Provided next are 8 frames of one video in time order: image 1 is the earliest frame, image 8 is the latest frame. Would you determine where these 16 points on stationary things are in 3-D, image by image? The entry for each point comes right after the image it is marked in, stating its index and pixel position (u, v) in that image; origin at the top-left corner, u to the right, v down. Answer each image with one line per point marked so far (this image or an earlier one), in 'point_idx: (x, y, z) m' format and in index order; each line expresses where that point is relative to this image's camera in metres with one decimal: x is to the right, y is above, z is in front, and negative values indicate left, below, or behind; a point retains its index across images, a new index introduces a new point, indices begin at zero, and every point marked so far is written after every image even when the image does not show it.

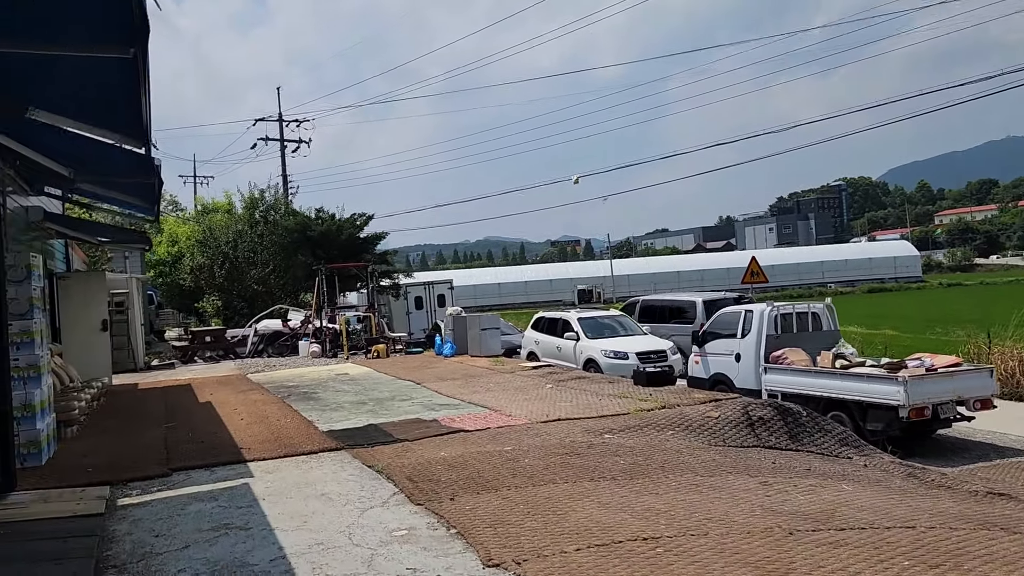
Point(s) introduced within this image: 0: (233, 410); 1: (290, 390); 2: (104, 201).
0: (-3.5, -1.5, +10.2) m
1: (-3.4, -1.5, +12.4) m
2: (-5.1, +1.2, +10.1) m
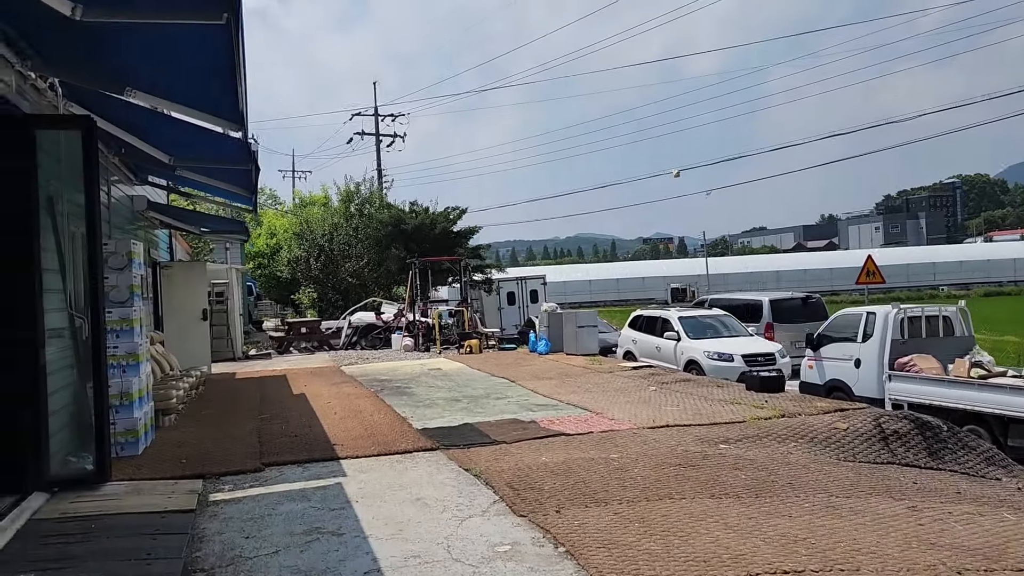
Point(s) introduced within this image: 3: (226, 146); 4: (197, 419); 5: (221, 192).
0: (-2.3, -1.4, +10.0) m
1: (-1.9, -1.4, +12.2) m
2: (-3.9, +1.3, +10.1) m
3: (-2.5, +1.3, +7.2) m
4: (-3.6, -1.5, +9.2) m
5: (-3.6, +1.3, +9.9) m
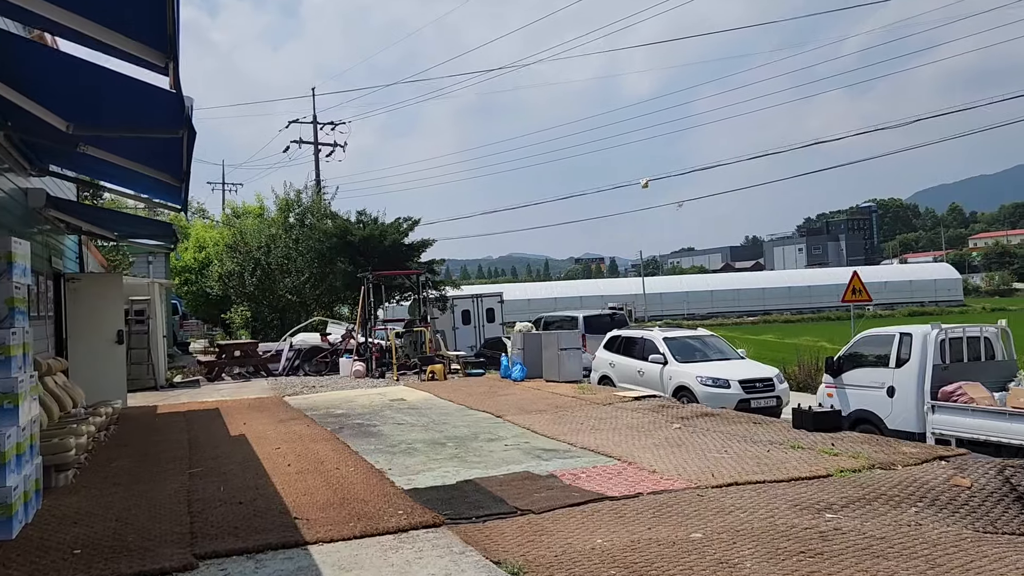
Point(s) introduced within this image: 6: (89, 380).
0: (-2.3, -1.6, +8.0) m
1: (-2.1, -1.6, +10.2) m
2: (-3.9, +1.2, +8.0) m
3: (-2.3, +1.2, +5.2) m
4: (-3.5, -1.6, +7.1) m
5: (-3.6, +1.1, +7.8) m
6: (-6.0, -1.3, +11.5) m
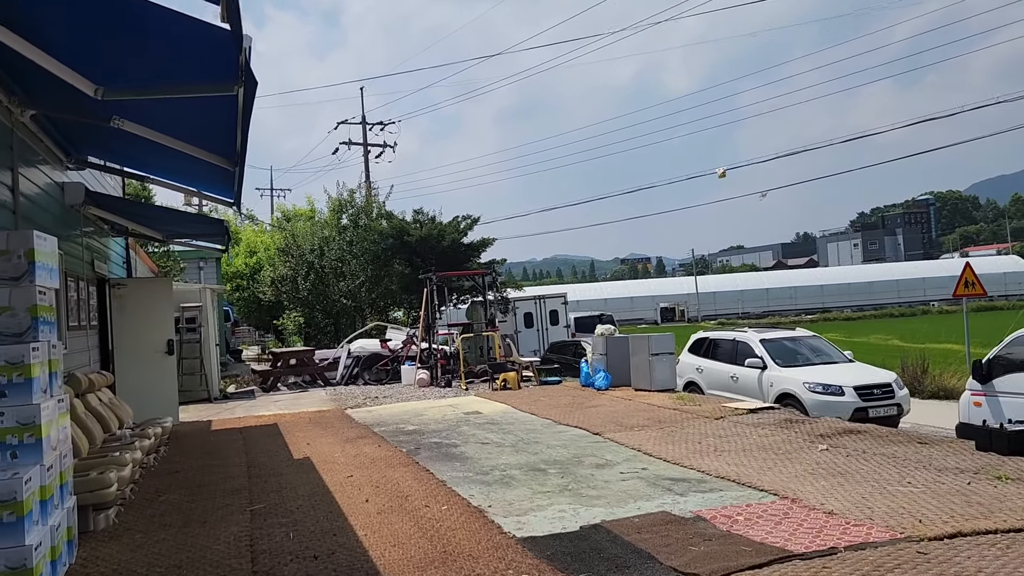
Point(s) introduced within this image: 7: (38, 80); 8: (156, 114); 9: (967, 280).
0: (-1.4, -1.6, +6.8) m
1: (-1.1, -1.7, +9.0) m
2: (-3.0, +1.1, +6.9) m
3: (-1.6, +1.2, +4.1) m
4: (-2.6, -1.7, +6.0) m
5: (-2.7, +1.1, +6.7) m
6: (-4.8, -1.4, +10.5) m
7: (-3.0, +1.3, +5.3) m
8: (-2.3, +1.1, +5.3) m
9: (+8.6, +0.2, +15.3) m
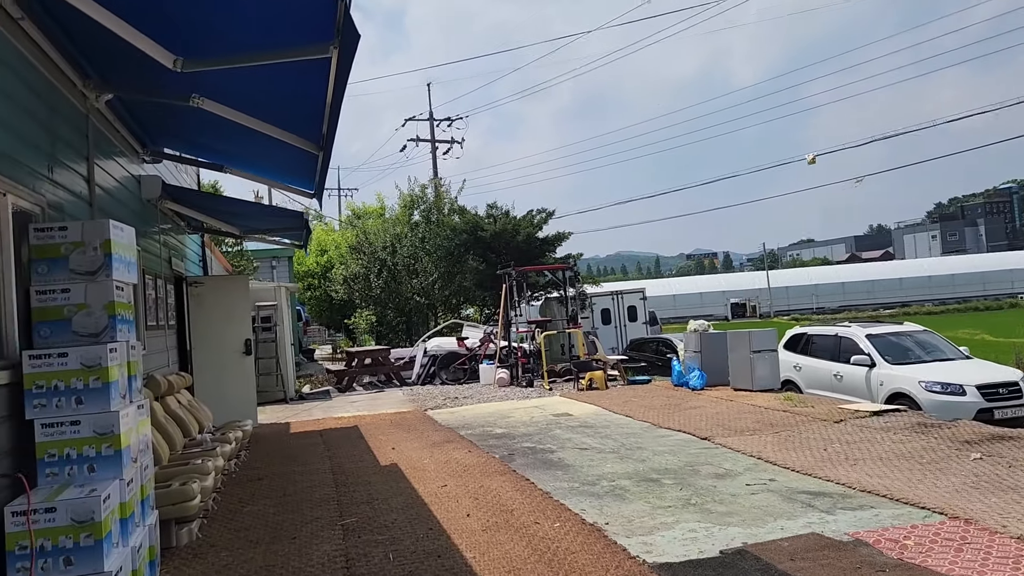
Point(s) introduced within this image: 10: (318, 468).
0: (-0.5, -1.5, +6.2) m
1: (-0.1, -1.6, +8.4) m
2: (-2.2, +1.1, +6.4) m
3: (-1.0, +1.2, +3.6) m
4: (-1.9, -1.6, +5.5) m
5: (-1.9, +1.1, +6.3) m
6: (-3.7, -1.4, +10.3) m
7: (-2.4, +1.3, +4.8) m
8: (-1.6, +1.2, +4.8) m
9: (+10.0, +0.4, +14.0) m
10: (-1.8, -1.7, +7.5) m
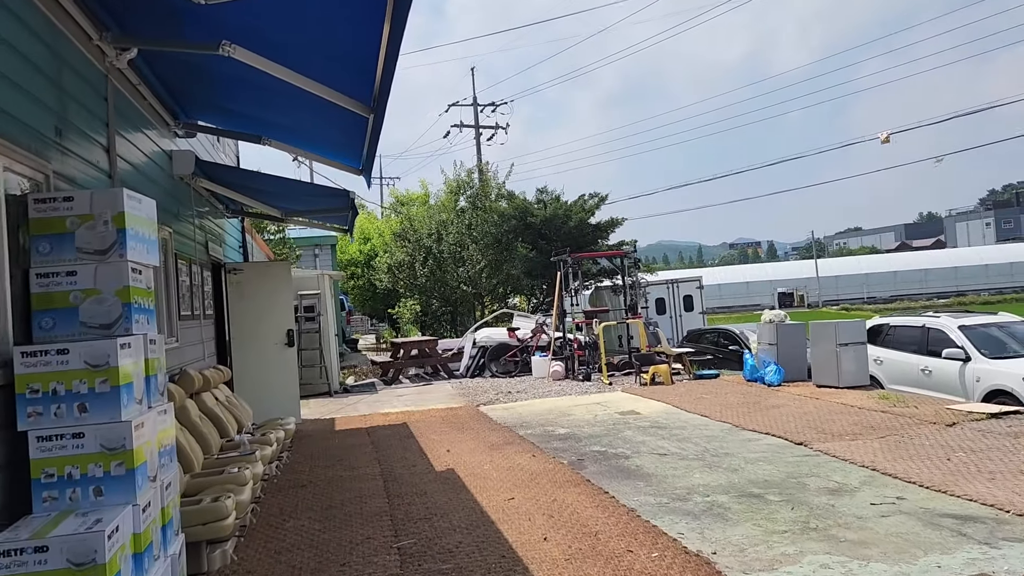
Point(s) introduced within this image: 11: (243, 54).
0: (0.0, -1.4, +5.4) m
1: (+0.6, -1.5, +7.6) m
2: (-1.7, +1.3, +5.7) m
3: (-0.6, +1.3, +2.7) m
4: (-1.4, -1.5, +4.8) m
5: (-1.4, +1.2, +5.5) m
6: (-3.0, -1.2, +9.6) m
7: (-1.9, +1.4, +4.1) m
8: (-1.2, +1.2, +4.1) m
9: (+10.9, +0.6, +12.6) m
10: (-1.2, -1.5, +6.7) m
11: (-1.5, +1.2, +4.5) m
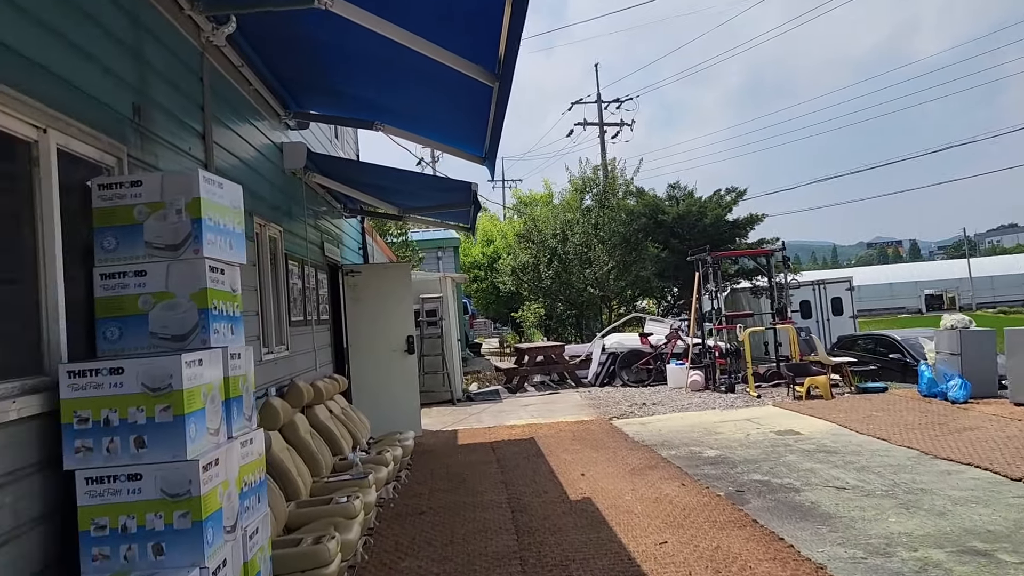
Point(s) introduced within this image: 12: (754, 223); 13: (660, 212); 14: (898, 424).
0: (+0.8, -1.4, +4.5) m
1: (+1.7, -1.5, +6.5) m
2: (-0.8, +1.2, +5.0) m
3: (-0.2, +1.3, +1.9) m
4: (-0.6, -1.5, +4.1) m
5: (-0.6, +1.2, +4.8) m
6: (-1.5, -1.2, +9.1) m
7: (-1.2, +1.4, +3.5) m
8: (-0.5, +1.2, +3.3) m
9: (+12.7, +0.6, +10.0) m
10: (-0.1, -1.6, +6.0) m
11: (-0.8, +1.2, +3.8) m
12: (+5.6, +1.5, +19.0) m
13: (+3.5, +1.8, +19.7) m
14: (+3.8, -1.3, +8.0) m
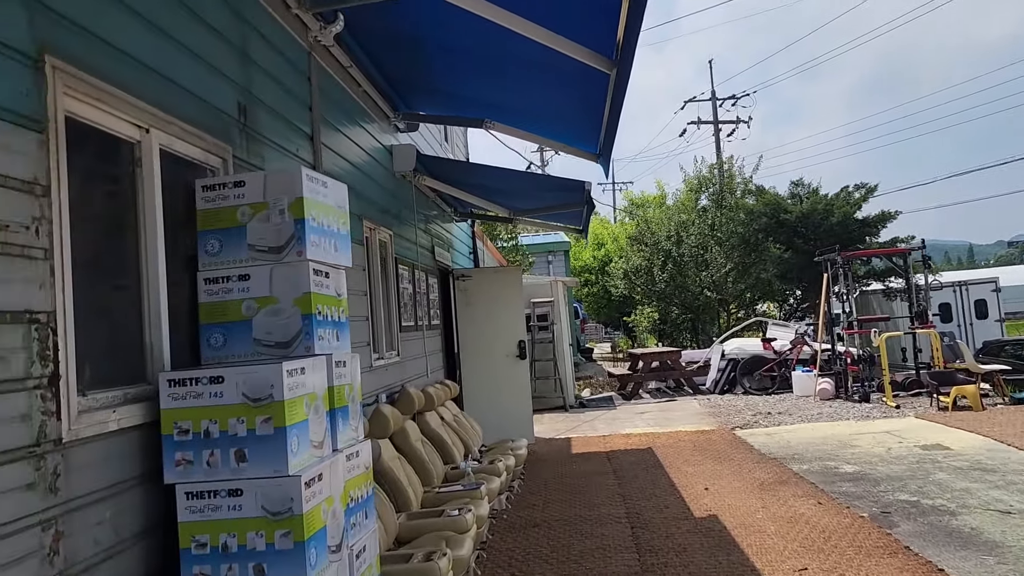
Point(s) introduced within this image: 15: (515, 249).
0: (+1.4, -1.4, +4.1) m
1: (+2.6, -1.5, +5.9) m
2: (-0.1, +1.2, +4.8) m
3: (+0.1, +1.3, +1.7) m
4: (-0.1, -1.6, +3.8) m
5: (+0.1, +1.2, +4.6) m
6: (-0.3, -1.3, +8.9) m
7: (-0.8, +1.4, +3.3) m
8: (-0.1, +1.2, +3.1) m
9: (+13.9, +0.7, +7.9) m
10: (+0.7, -1.6, +5.6) m
11: (-0.2, +1.2, +3.6) m
12: (+8.1, +1.5, +17.8) m
13: (+6.2, +1.8, +18.8) m
14: (+4.9, -1.3, +7.2) m
15: (+0.1, +0.9, +19.9) m
